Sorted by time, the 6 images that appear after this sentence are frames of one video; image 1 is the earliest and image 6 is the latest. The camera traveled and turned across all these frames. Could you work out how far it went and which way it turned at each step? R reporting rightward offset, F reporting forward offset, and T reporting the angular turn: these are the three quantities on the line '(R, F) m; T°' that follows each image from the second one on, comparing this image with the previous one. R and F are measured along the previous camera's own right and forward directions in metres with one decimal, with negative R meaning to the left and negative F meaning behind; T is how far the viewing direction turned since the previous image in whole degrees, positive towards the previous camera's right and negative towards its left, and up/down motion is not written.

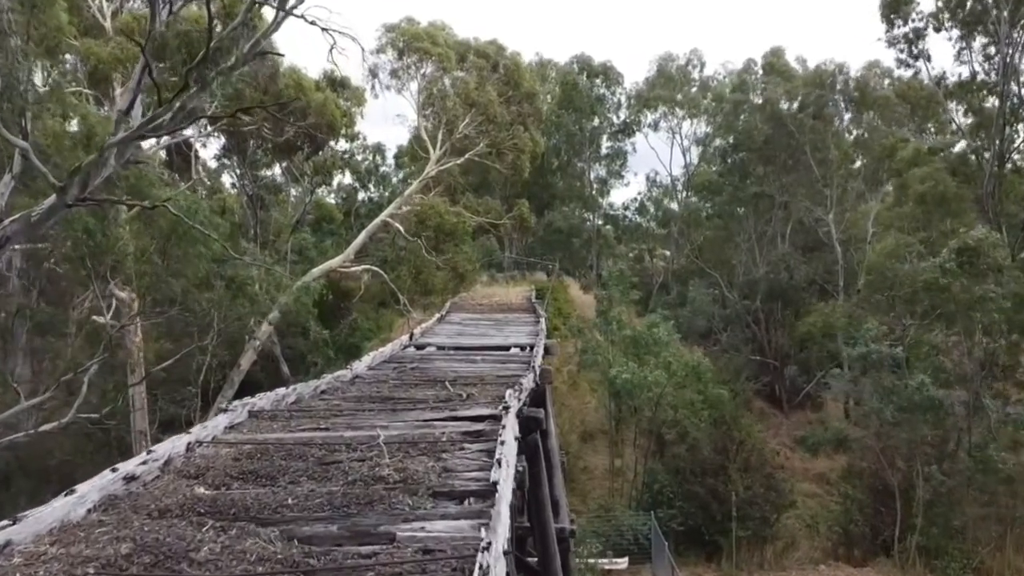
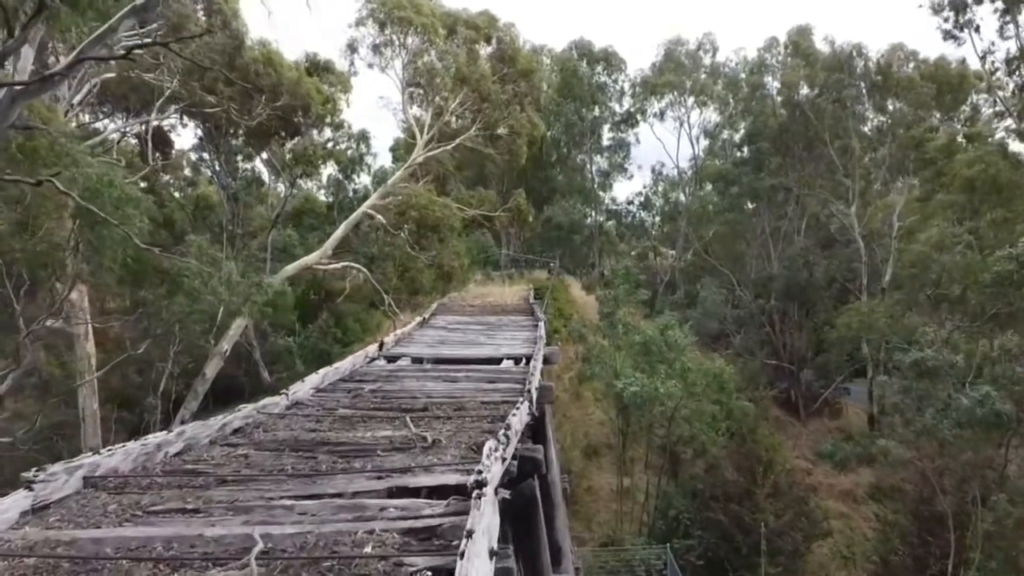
(+0.1, +1.4) m; 0°
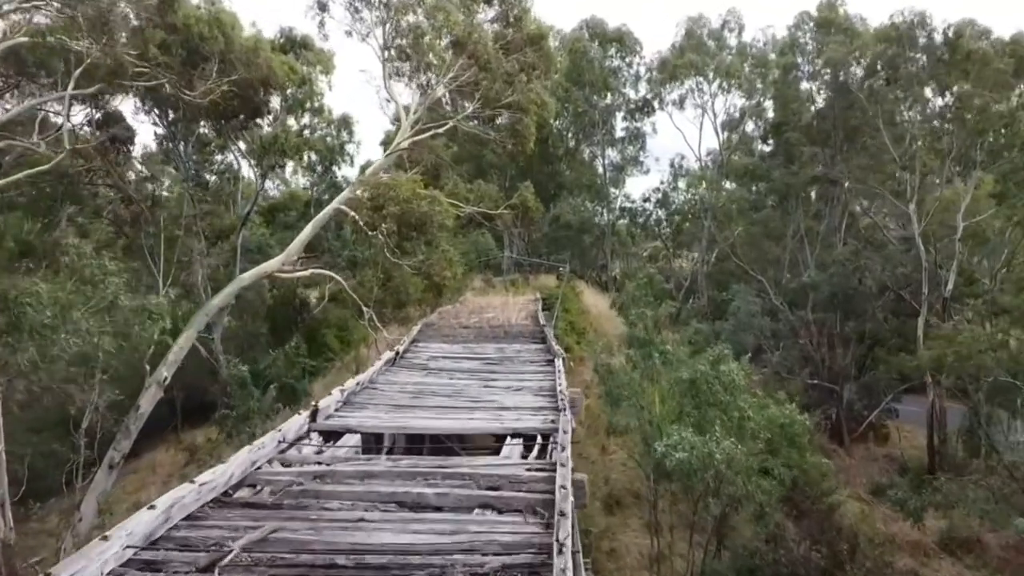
(0.0, +2.4) m; 0°
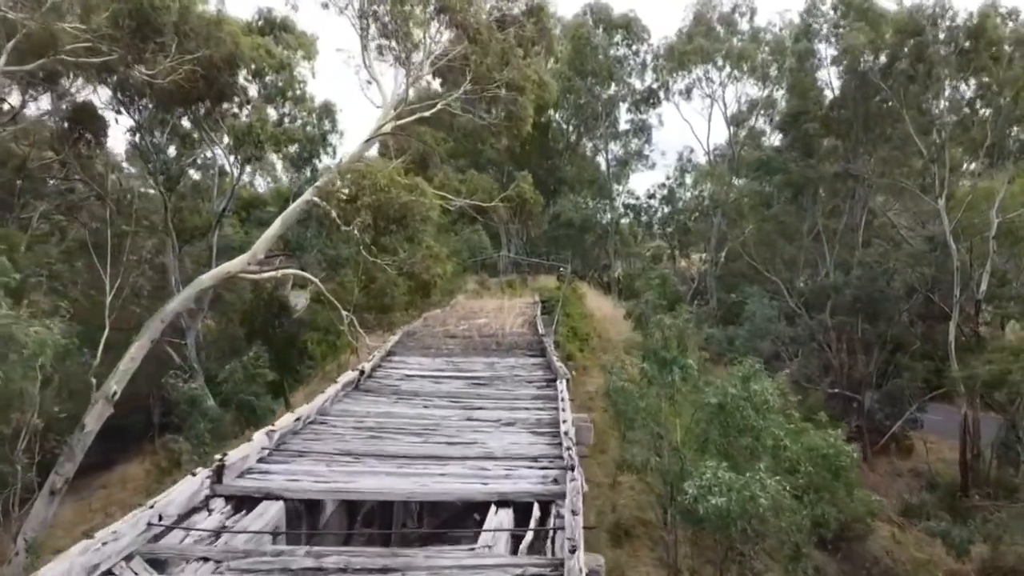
(0.0, +1.2) m; 0°
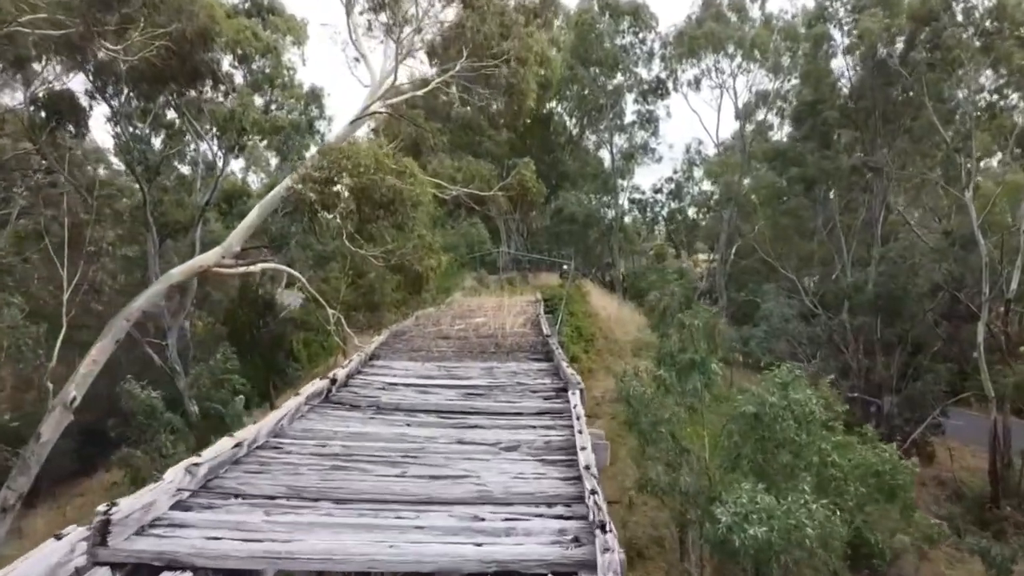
(0.0, +0.9) m; 0°
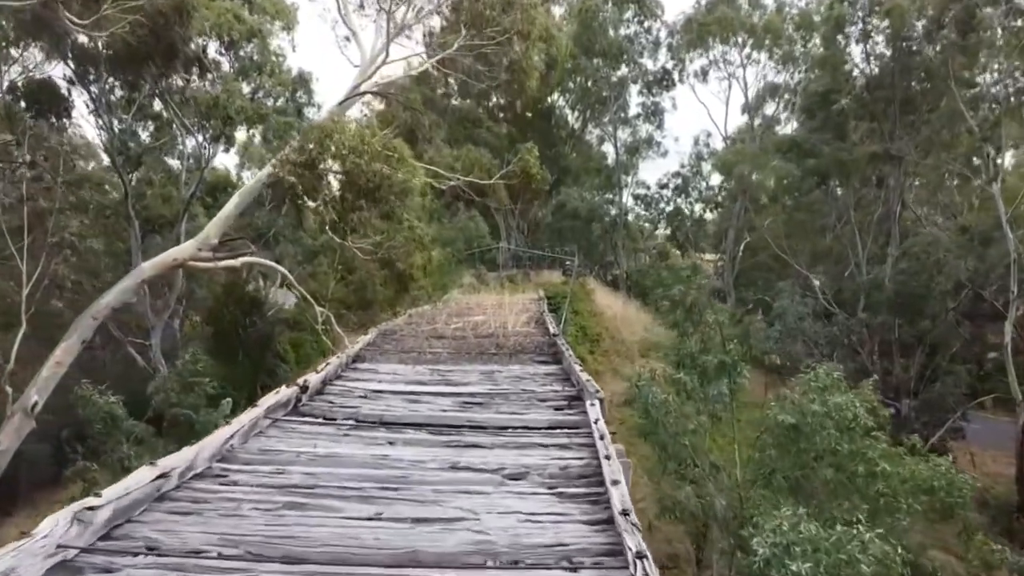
(0.0, +0.7) m; 0°
